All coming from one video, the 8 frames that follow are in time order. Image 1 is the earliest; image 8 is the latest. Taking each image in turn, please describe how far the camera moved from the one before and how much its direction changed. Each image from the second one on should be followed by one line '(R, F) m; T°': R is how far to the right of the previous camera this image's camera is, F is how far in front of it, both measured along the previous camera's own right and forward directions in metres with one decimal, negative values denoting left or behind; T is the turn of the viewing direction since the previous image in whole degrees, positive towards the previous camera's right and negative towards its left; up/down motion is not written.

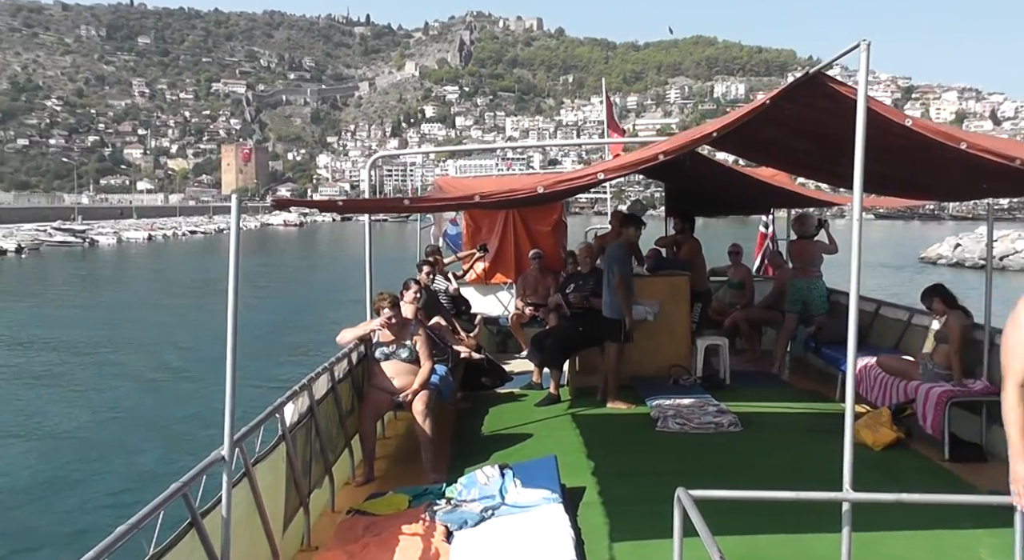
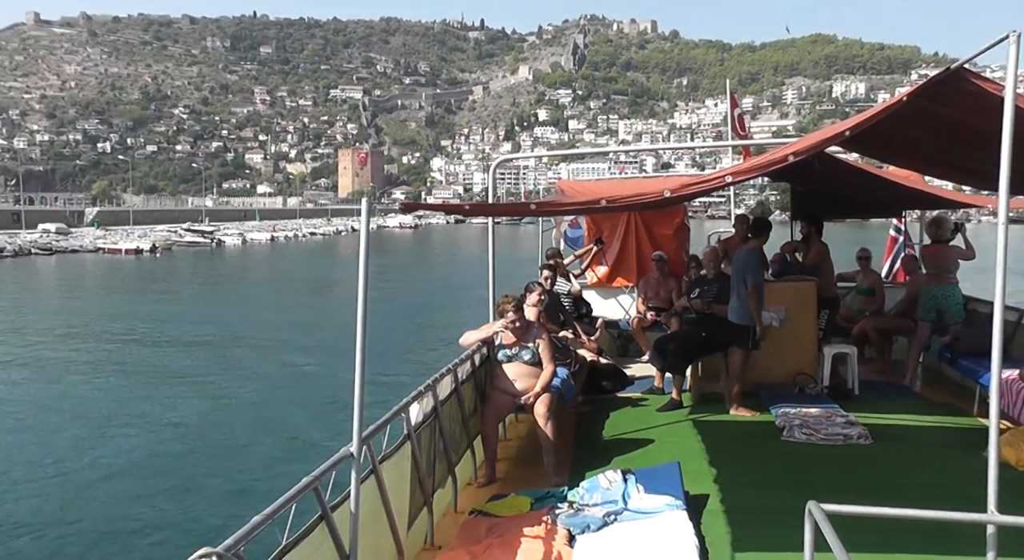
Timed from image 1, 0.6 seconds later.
(-0.2, +0.1) m; -7°
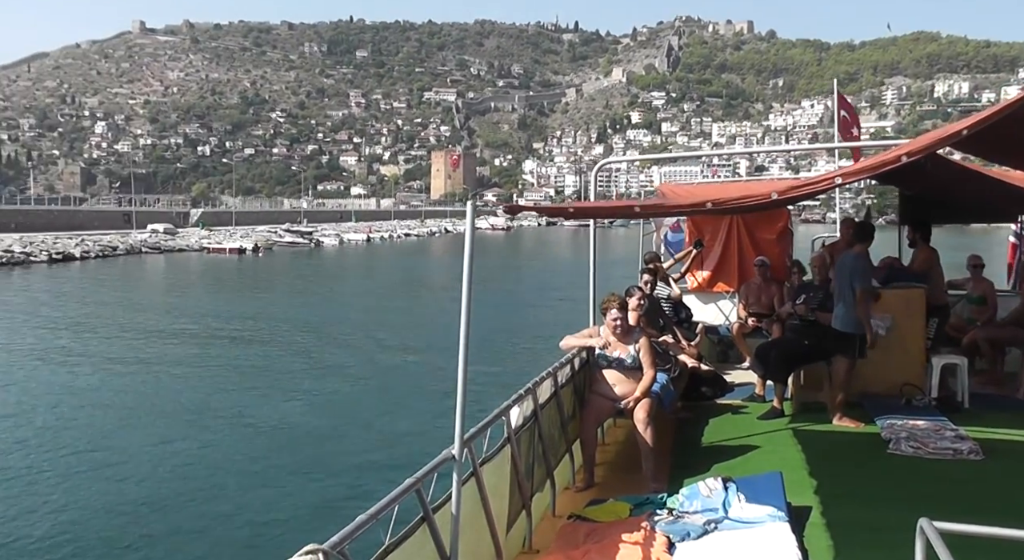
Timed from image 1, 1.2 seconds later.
(-0.2, 0.0) m; -5°
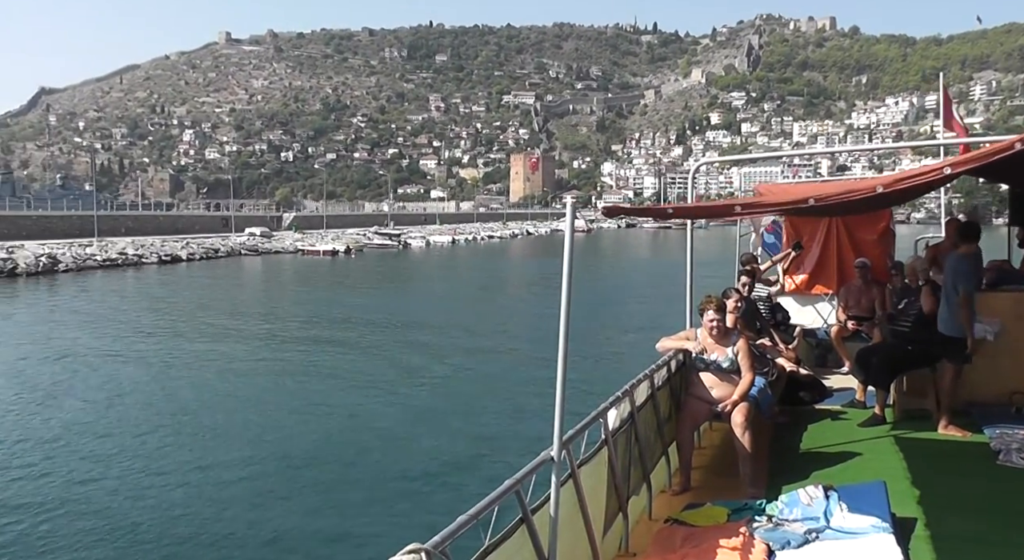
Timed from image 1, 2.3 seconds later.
(-0.2, 0.0) m; -4°
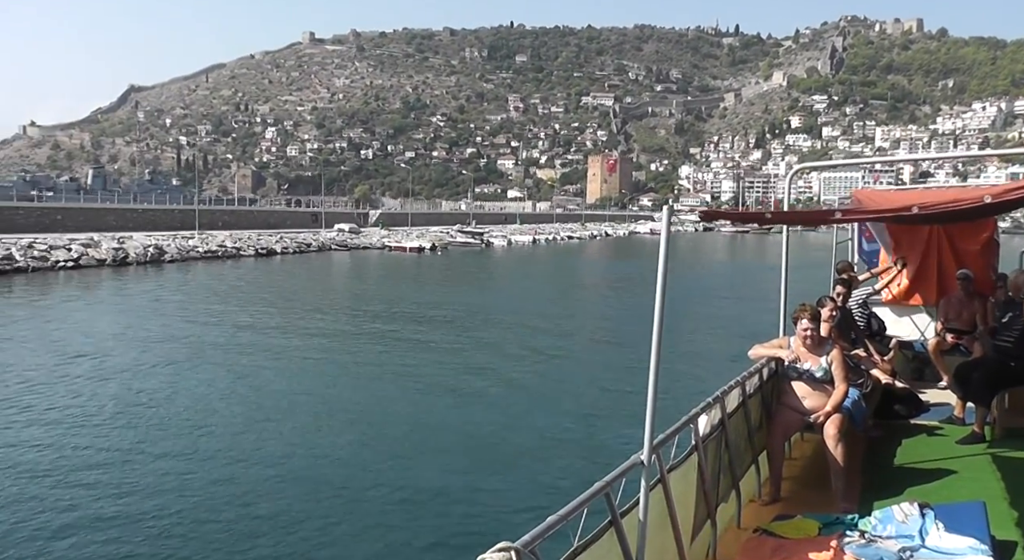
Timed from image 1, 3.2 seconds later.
(-0.3, 0.0) m; -4°
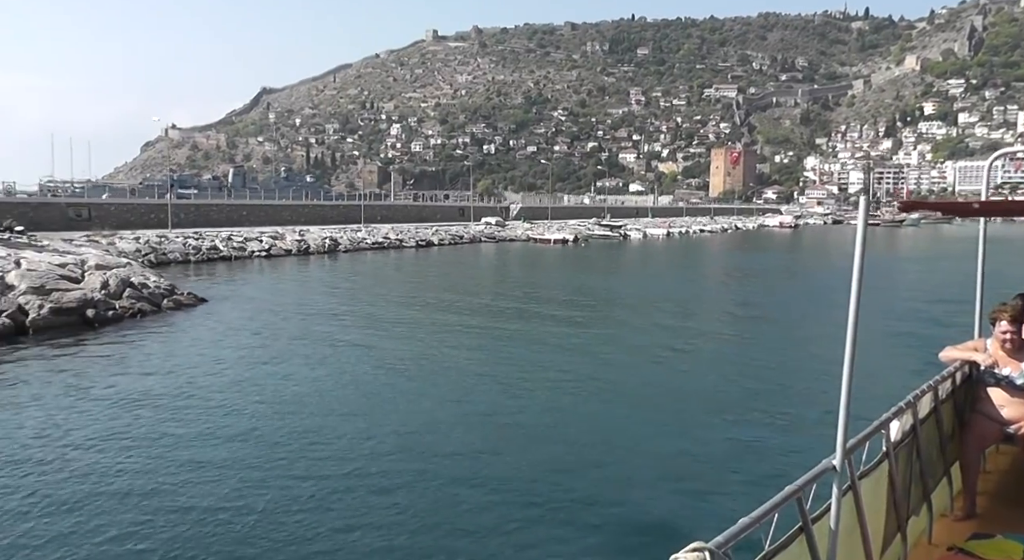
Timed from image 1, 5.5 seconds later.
(-0.5, -0.1) m; -6°
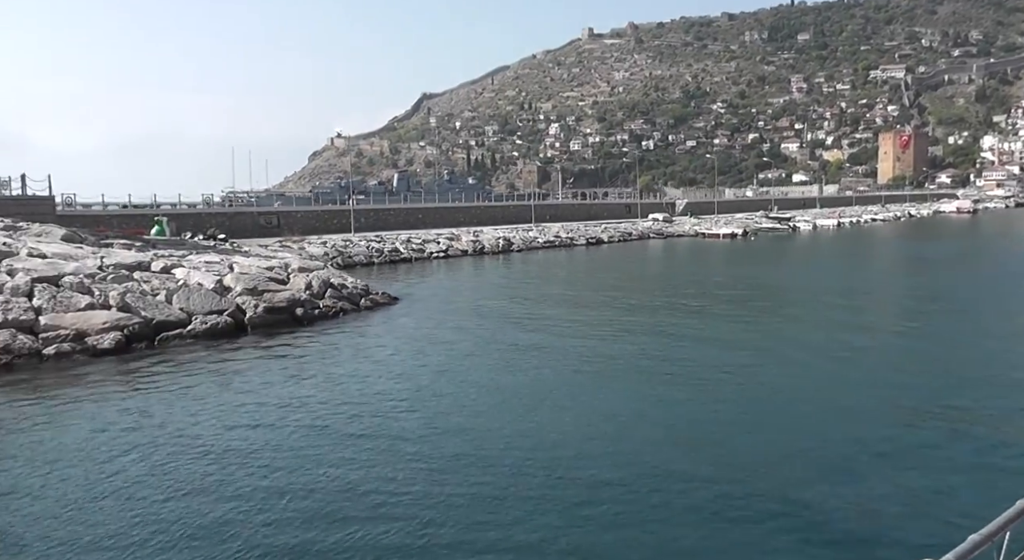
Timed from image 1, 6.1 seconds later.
(-0.3, -0.1) m; -9°
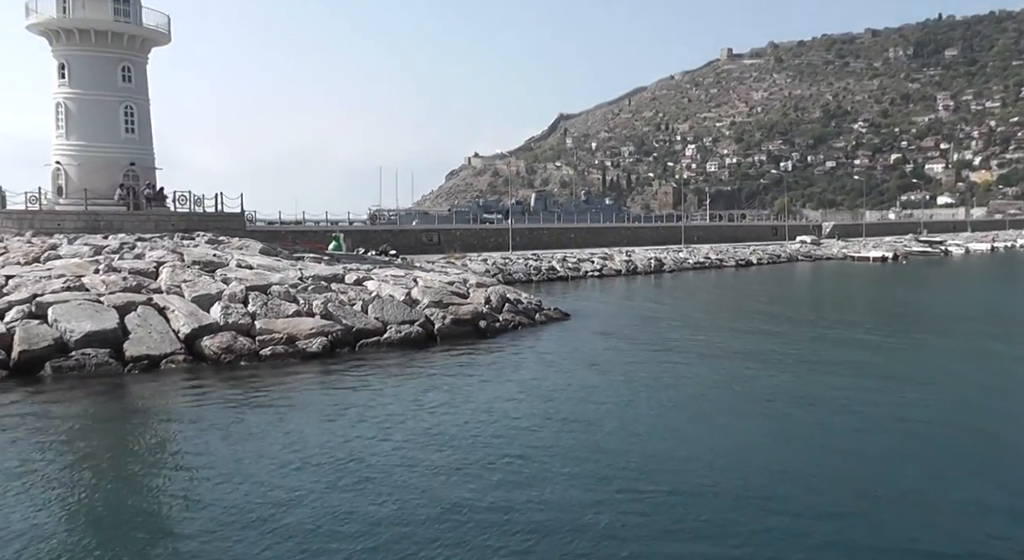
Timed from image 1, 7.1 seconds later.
(-0.4, -0.4) m; -7°
